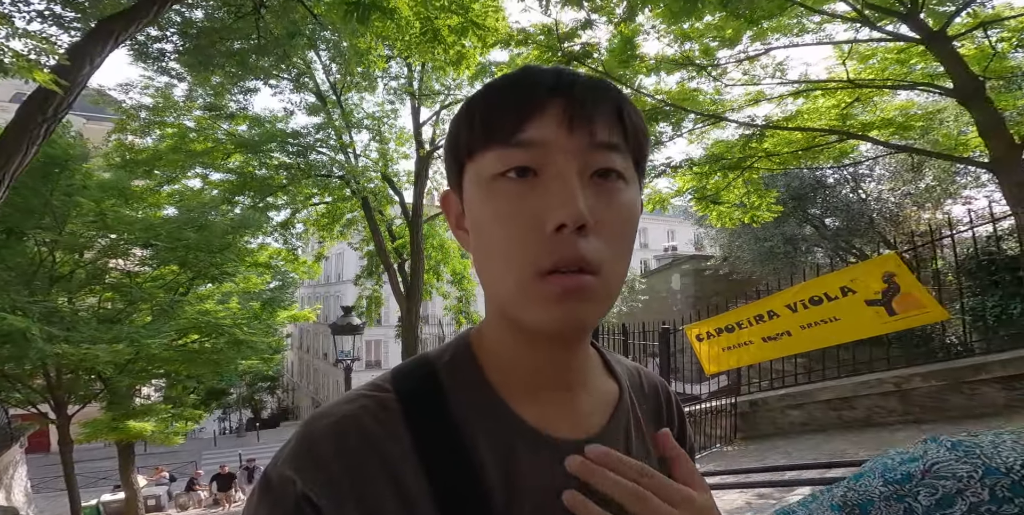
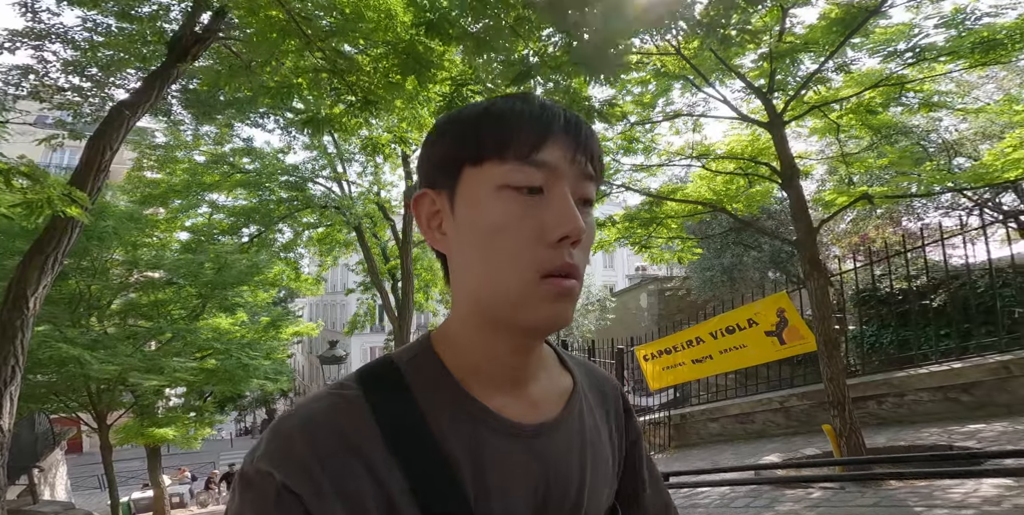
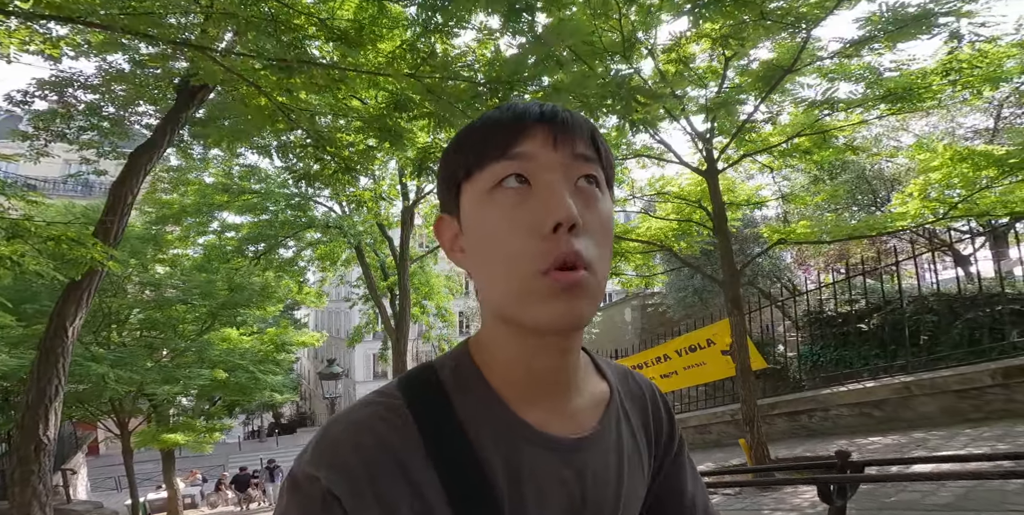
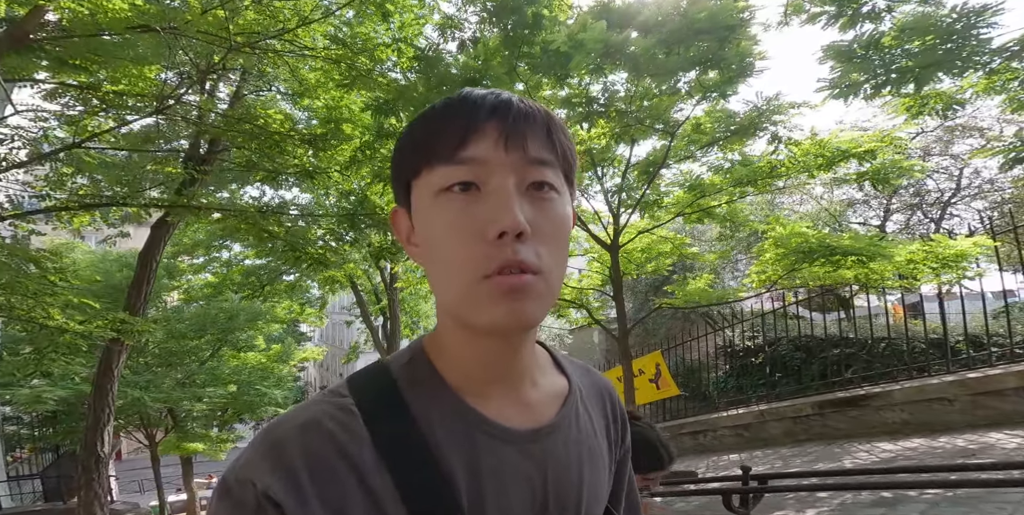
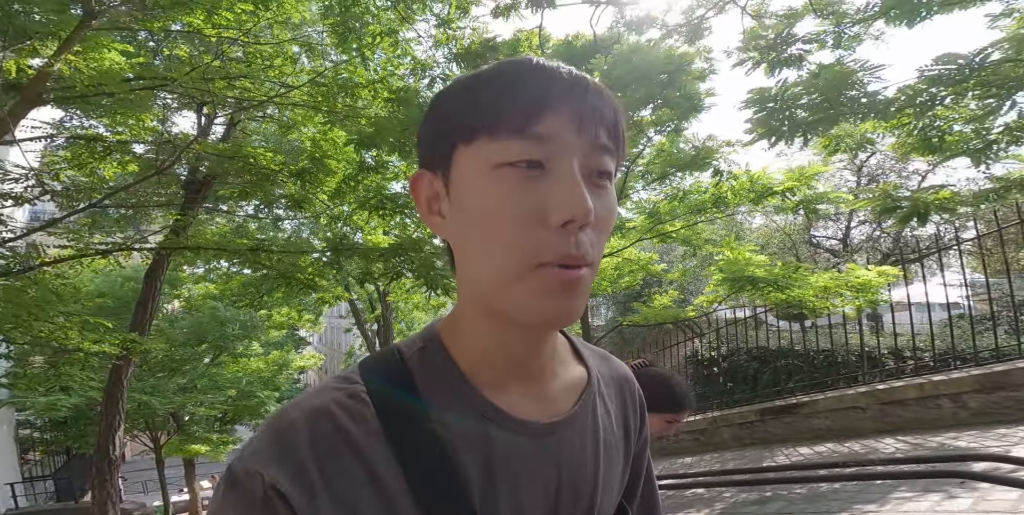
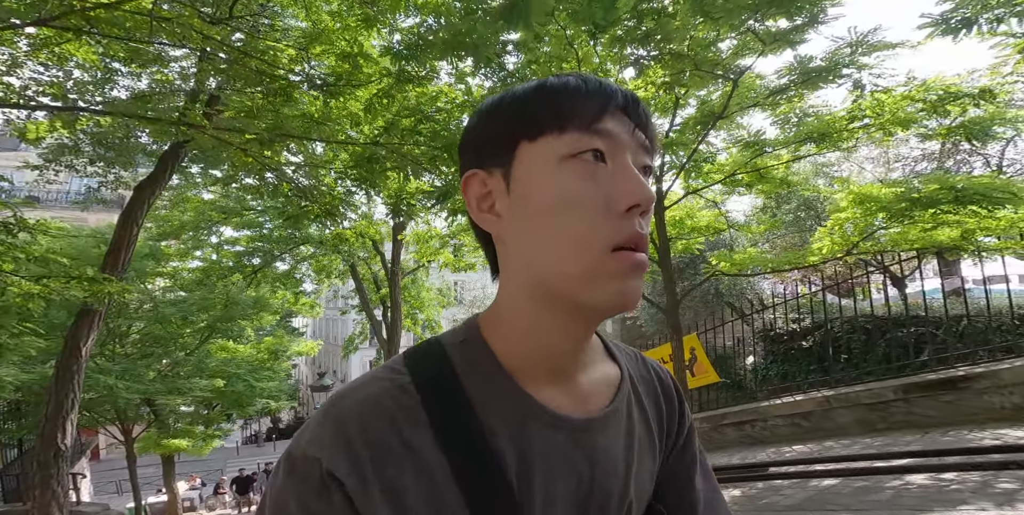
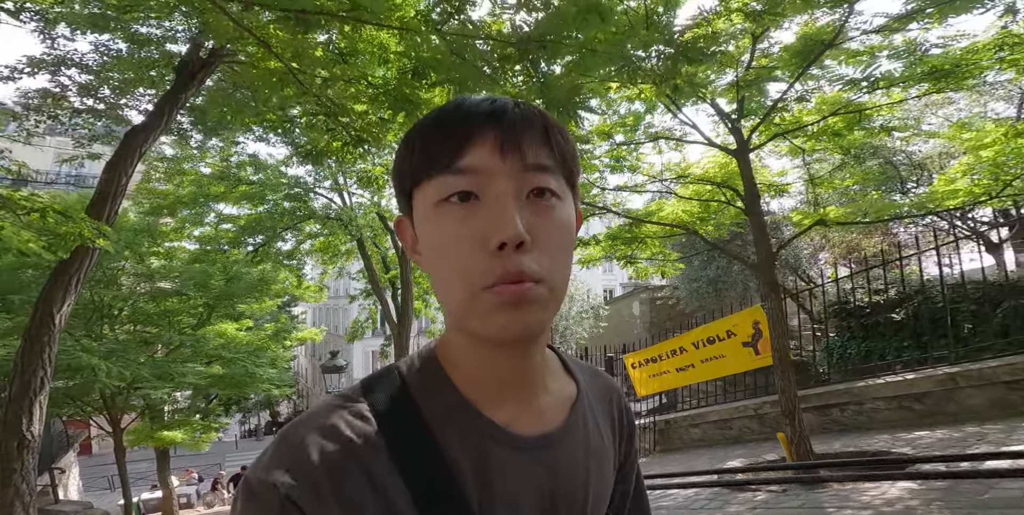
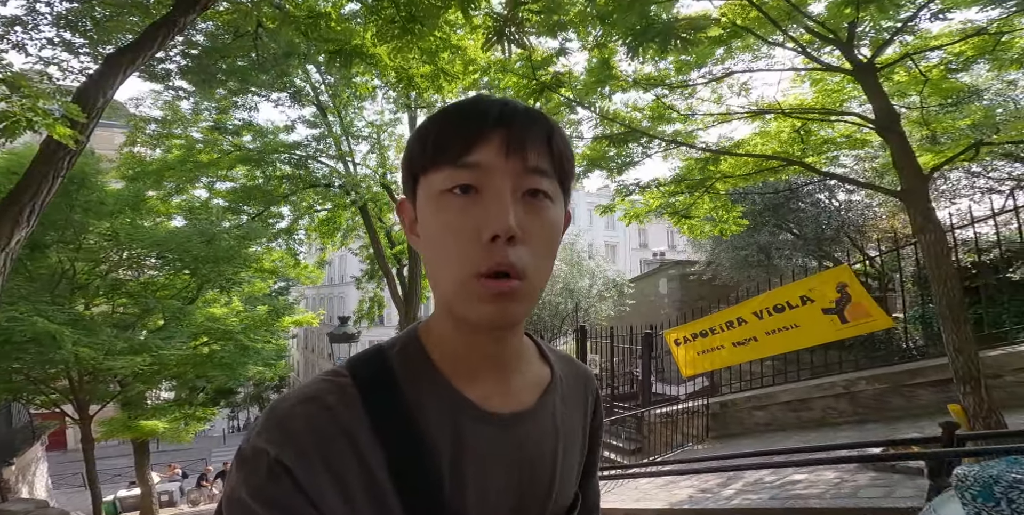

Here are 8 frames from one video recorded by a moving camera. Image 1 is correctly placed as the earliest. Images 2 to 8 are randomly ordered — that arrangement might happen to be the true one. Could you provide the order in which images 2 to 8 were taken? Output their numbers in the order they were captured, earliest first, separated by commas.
8, 2, 7, 3, 6, 4, 5
